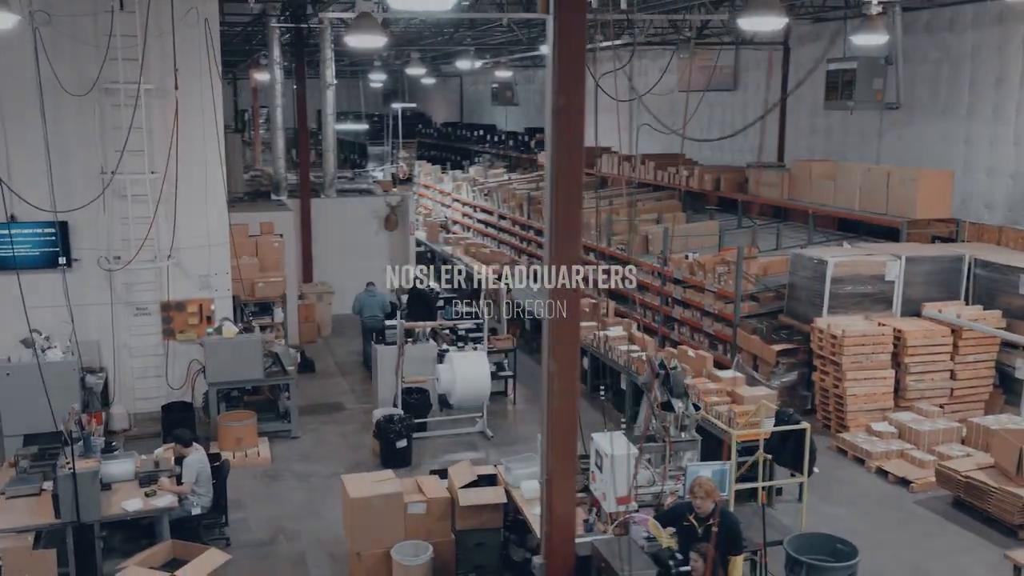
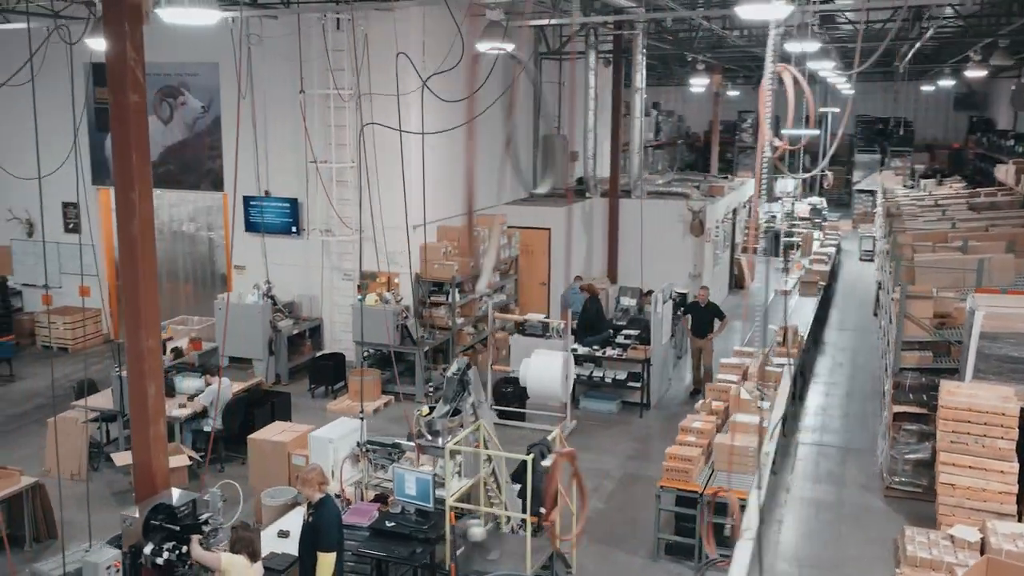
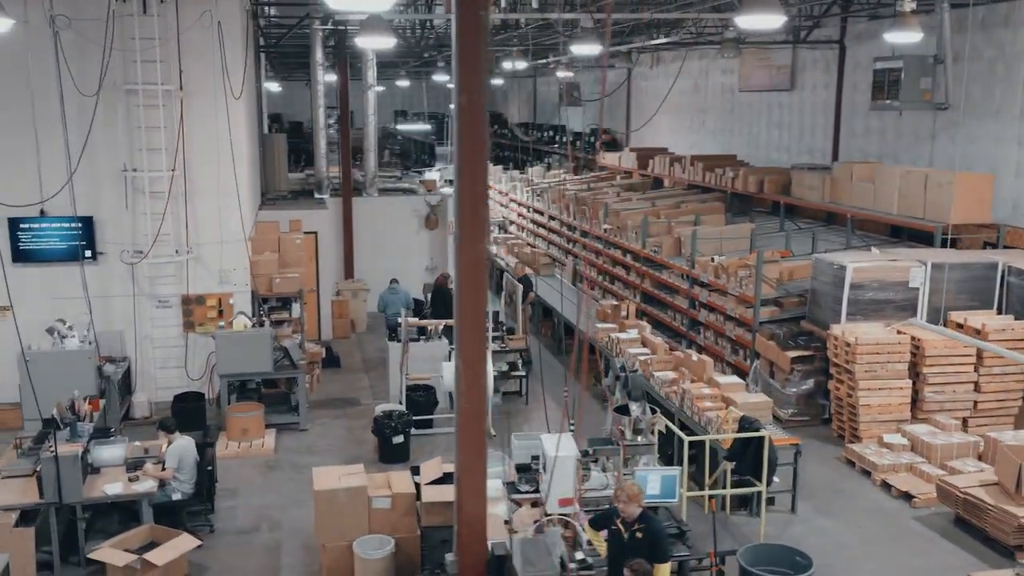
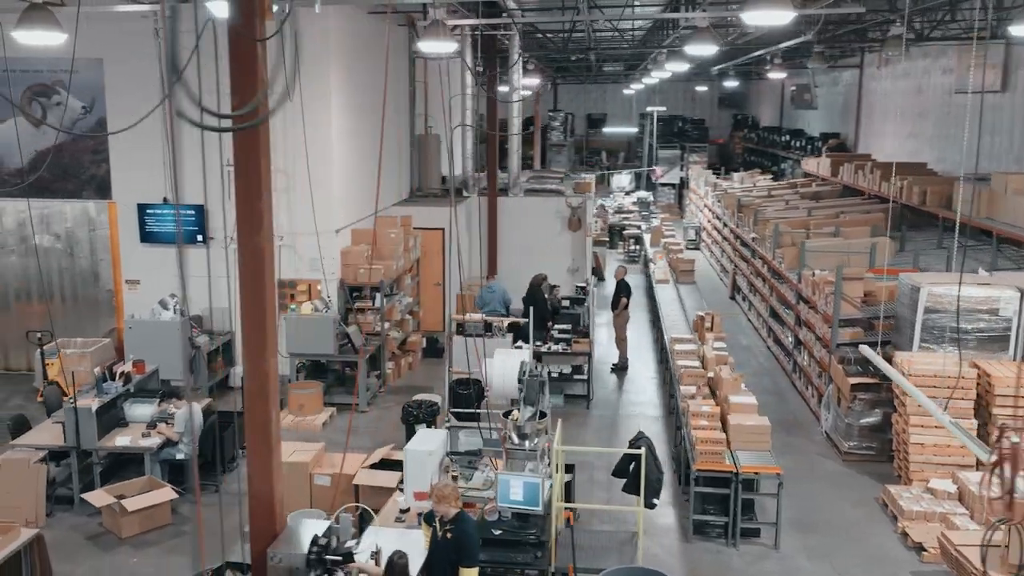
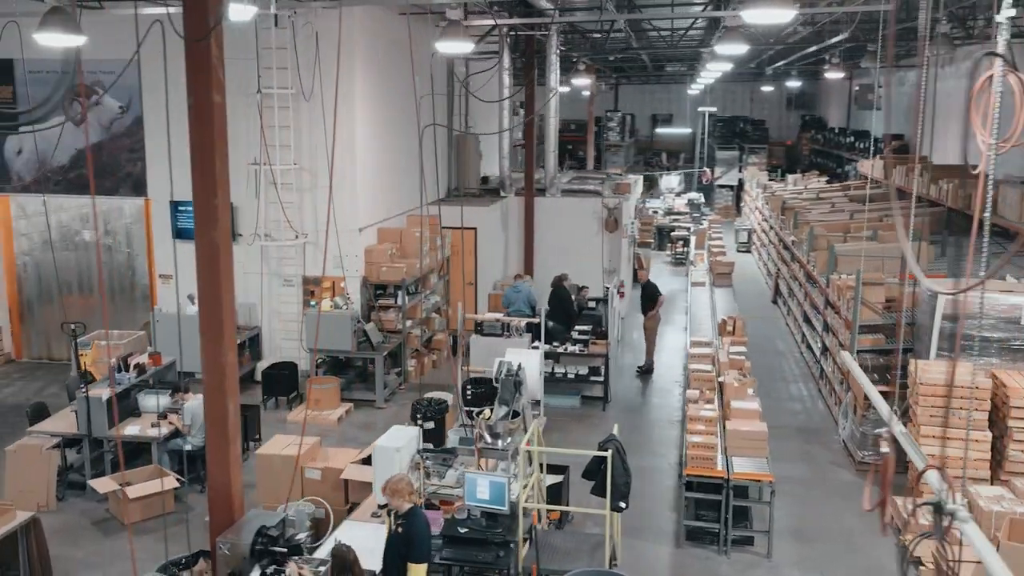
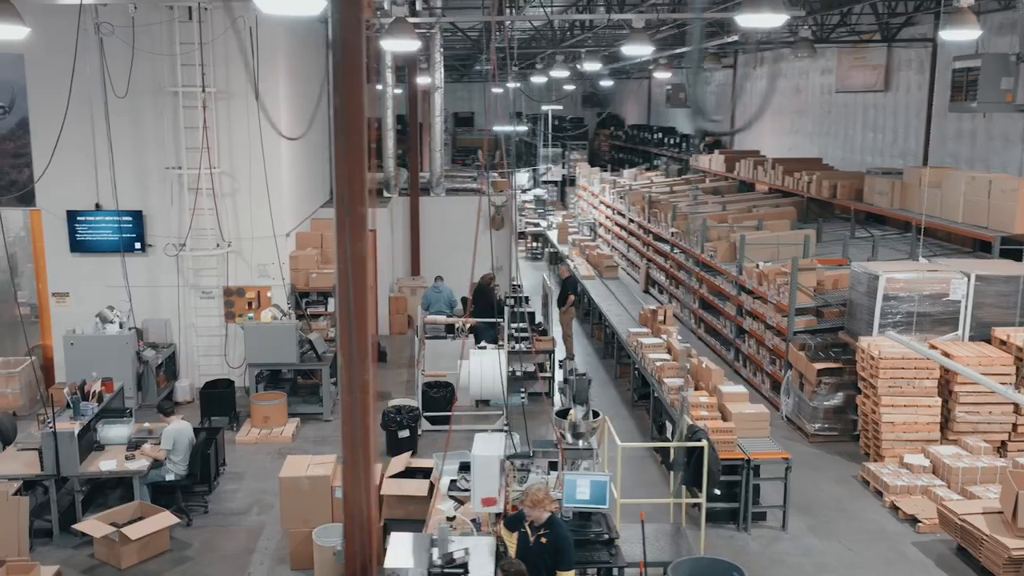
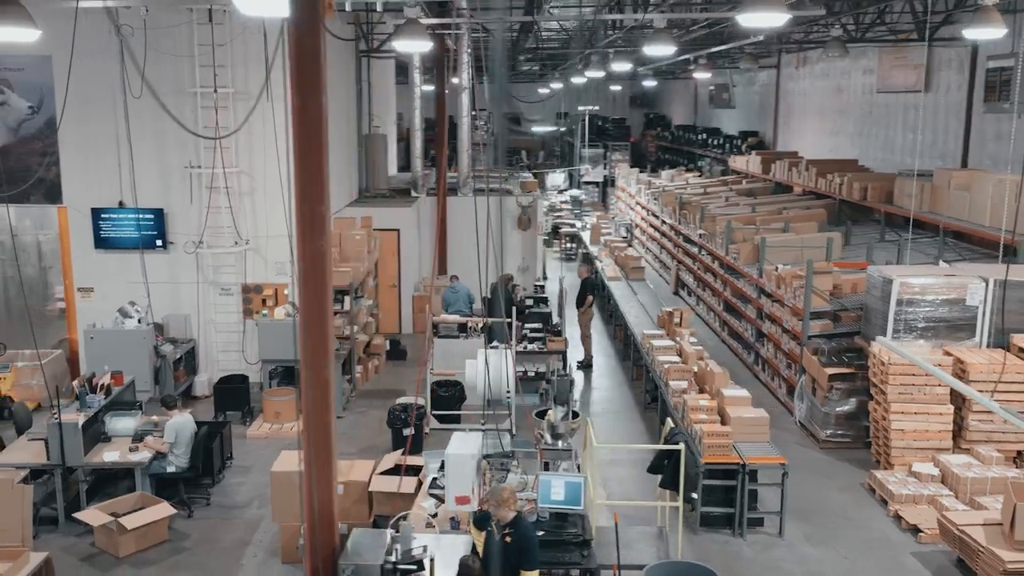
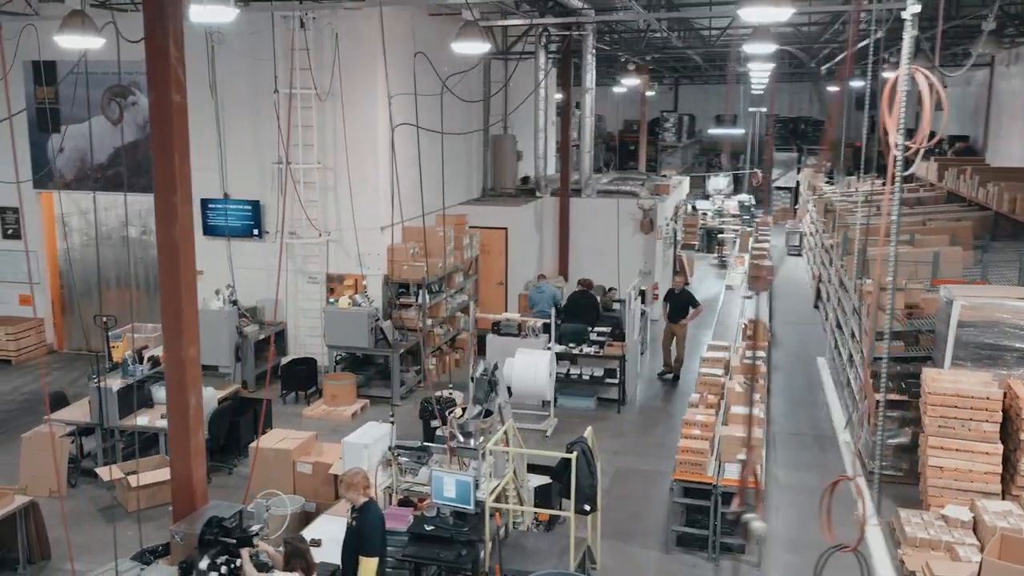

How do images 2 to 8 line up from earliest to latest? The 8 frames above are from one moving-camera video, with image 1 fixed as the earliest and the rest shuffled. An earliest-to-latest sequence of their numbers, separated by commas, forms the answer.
3, 6, 7, 4, 5, 8, 2
